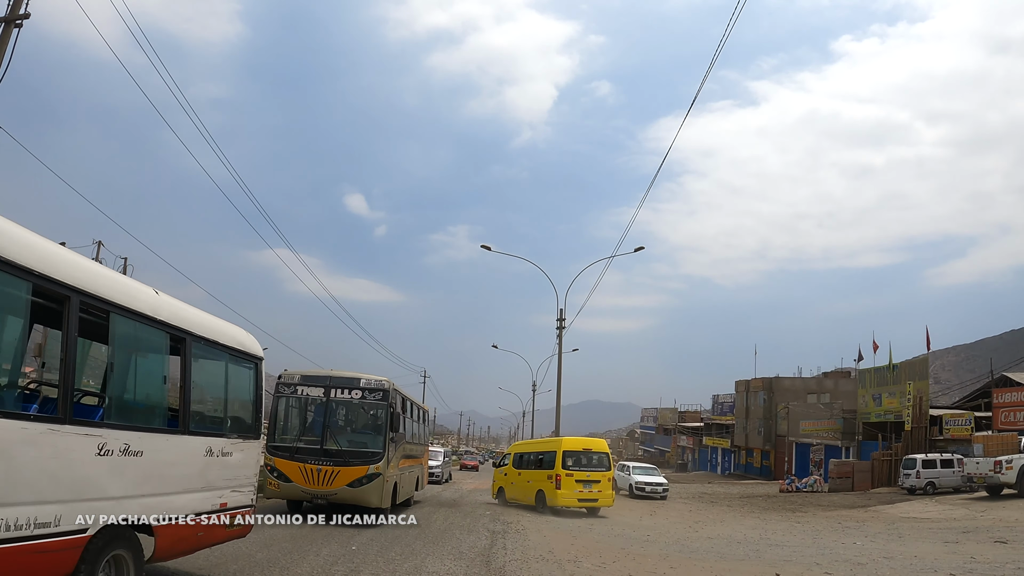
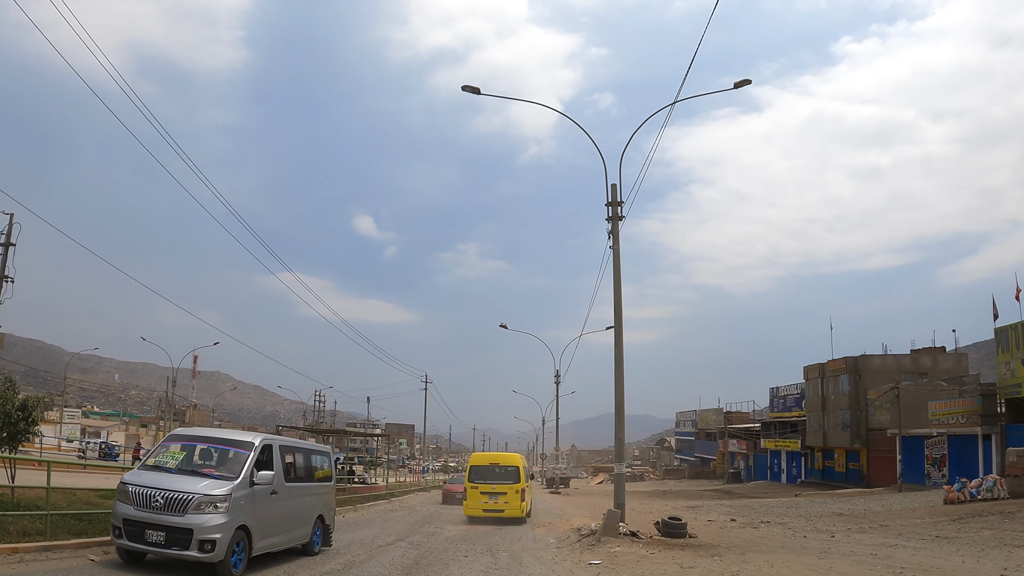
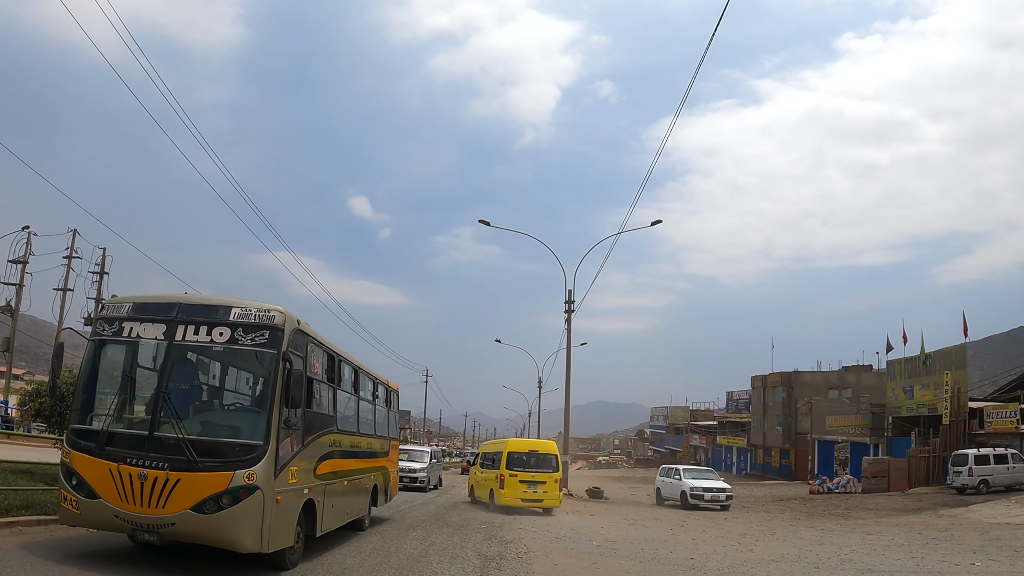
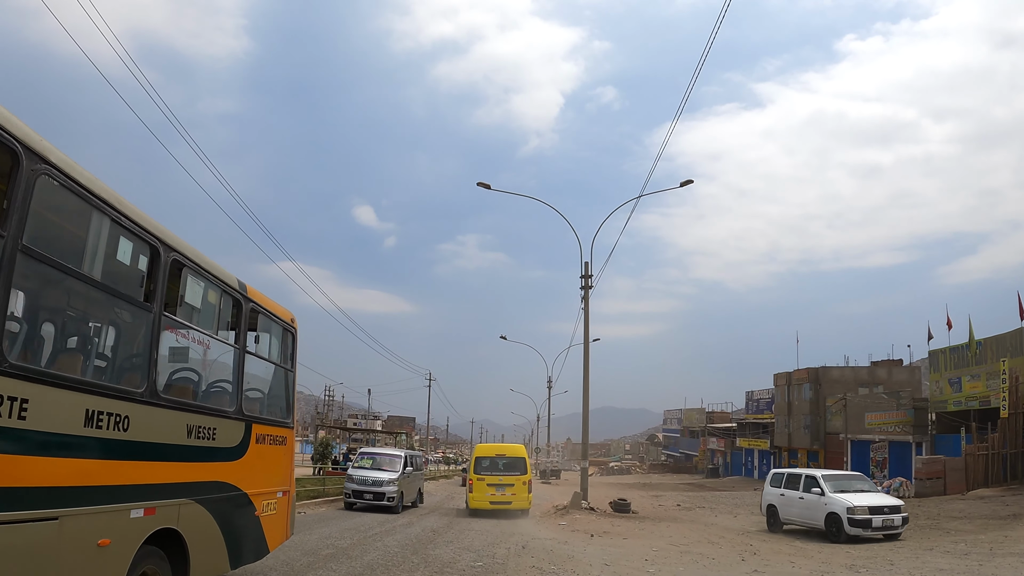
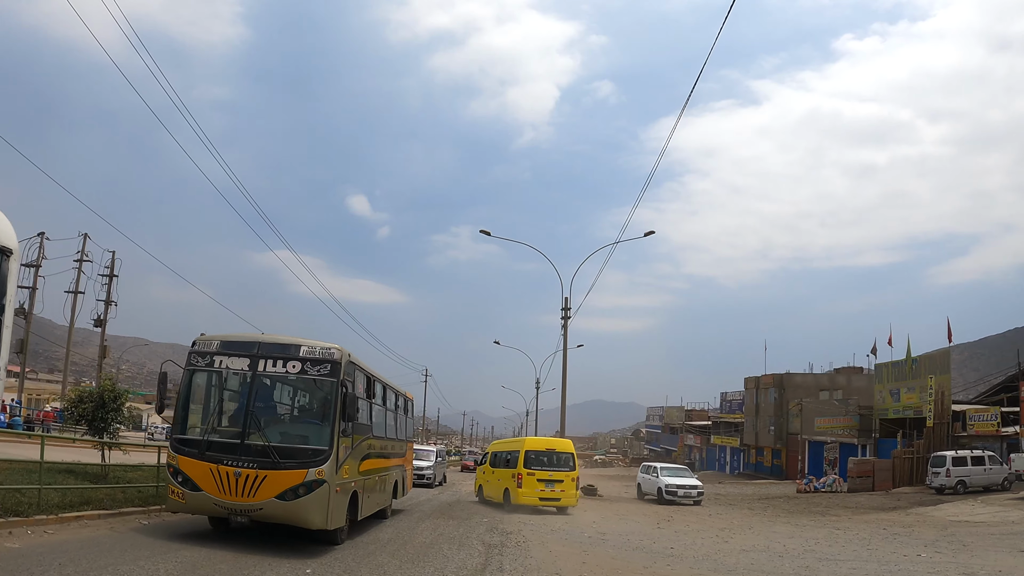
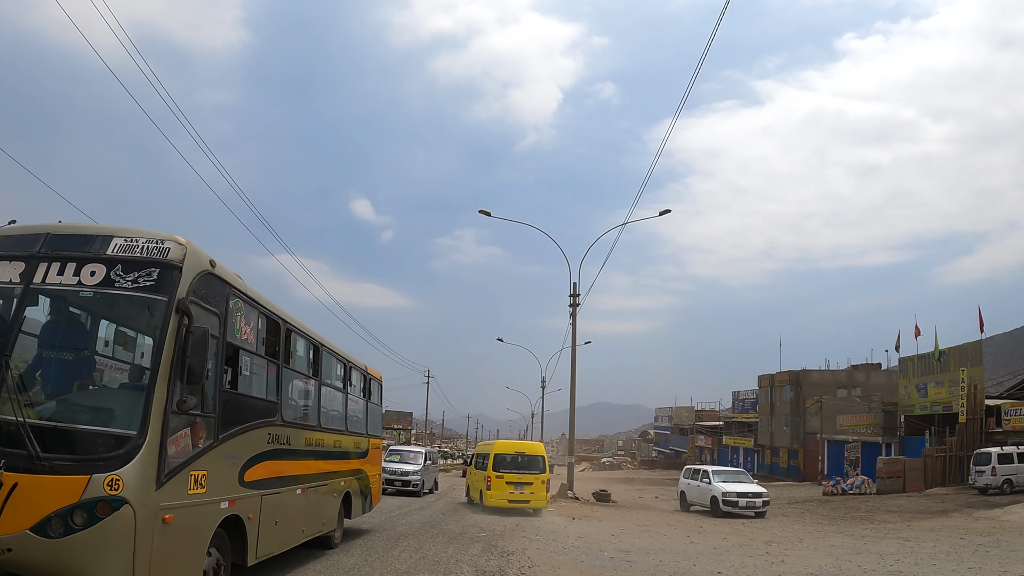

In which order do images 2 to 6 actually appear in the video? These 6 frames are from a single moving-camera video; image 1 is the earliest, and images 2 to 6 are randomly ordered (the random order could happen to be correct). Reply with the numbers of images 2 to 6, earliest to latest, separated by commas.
5, 3, 6, 4, 2
